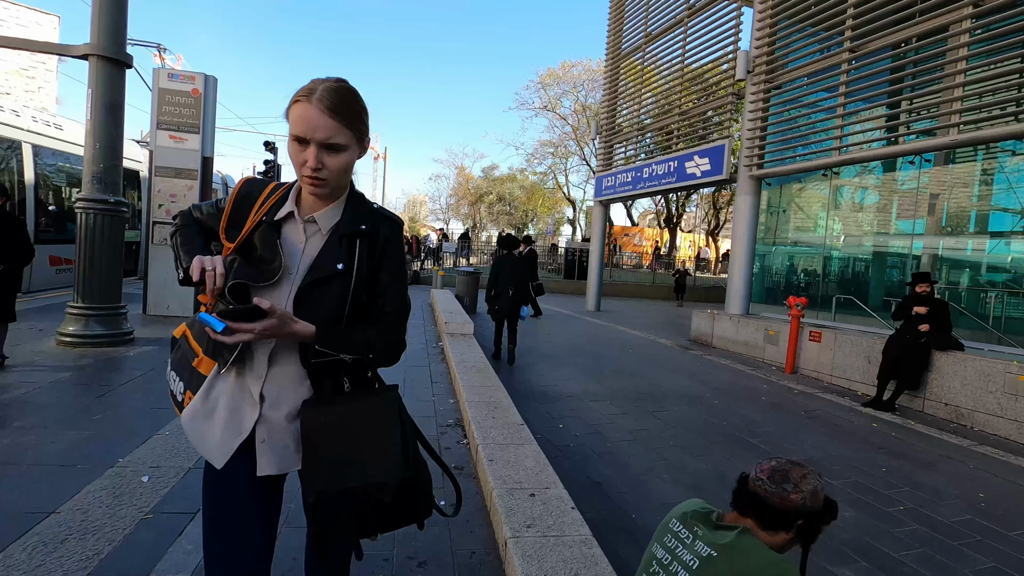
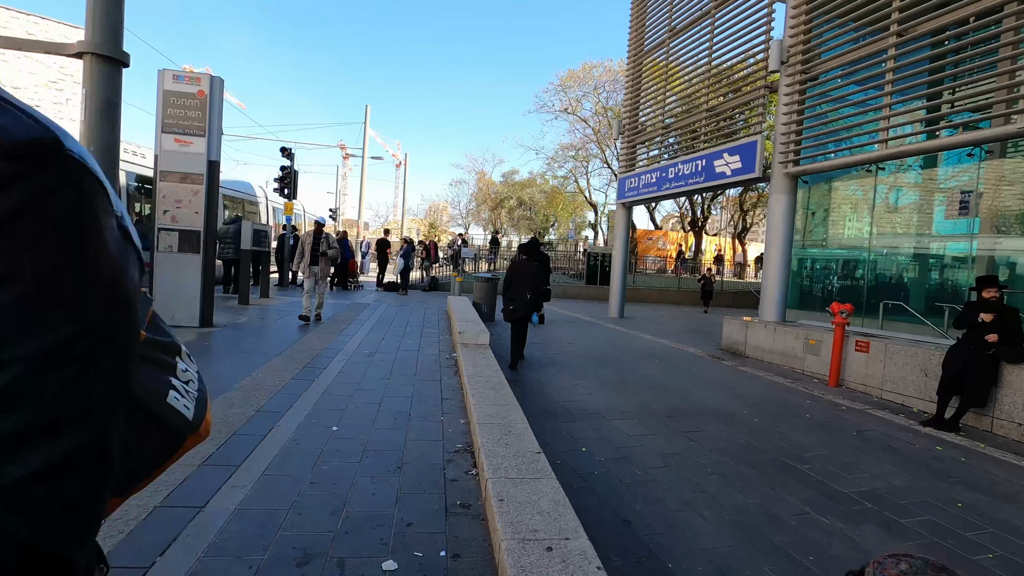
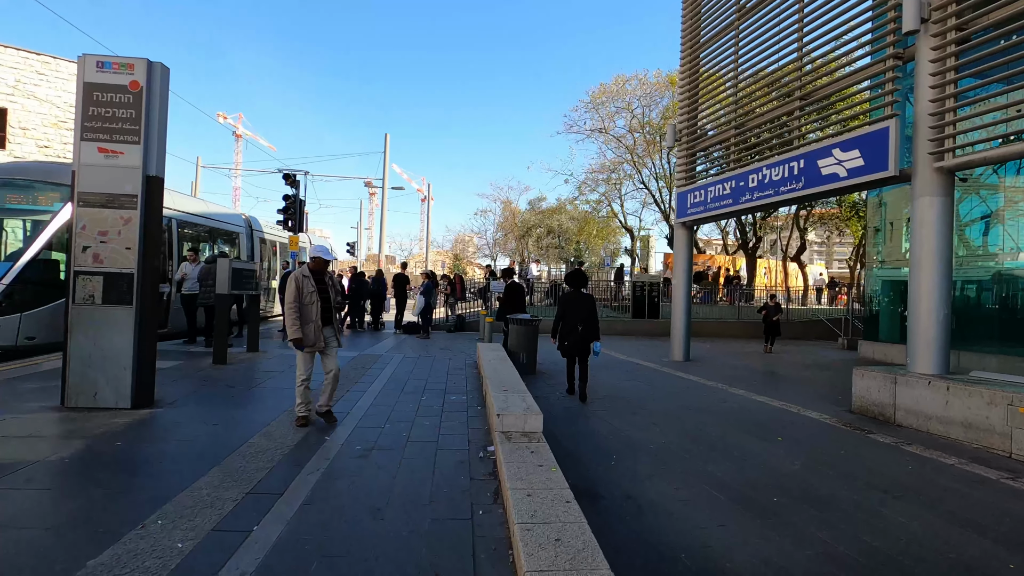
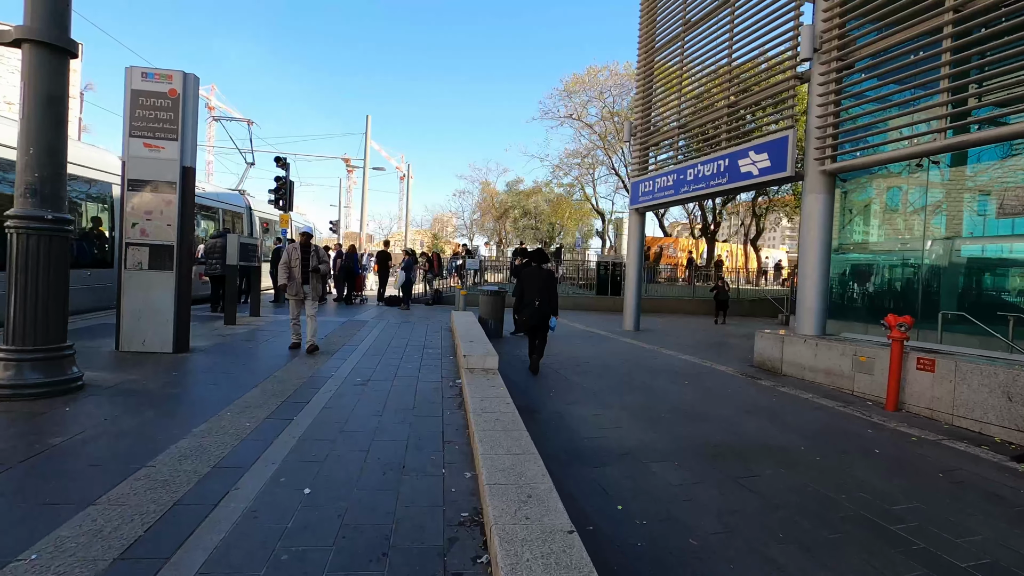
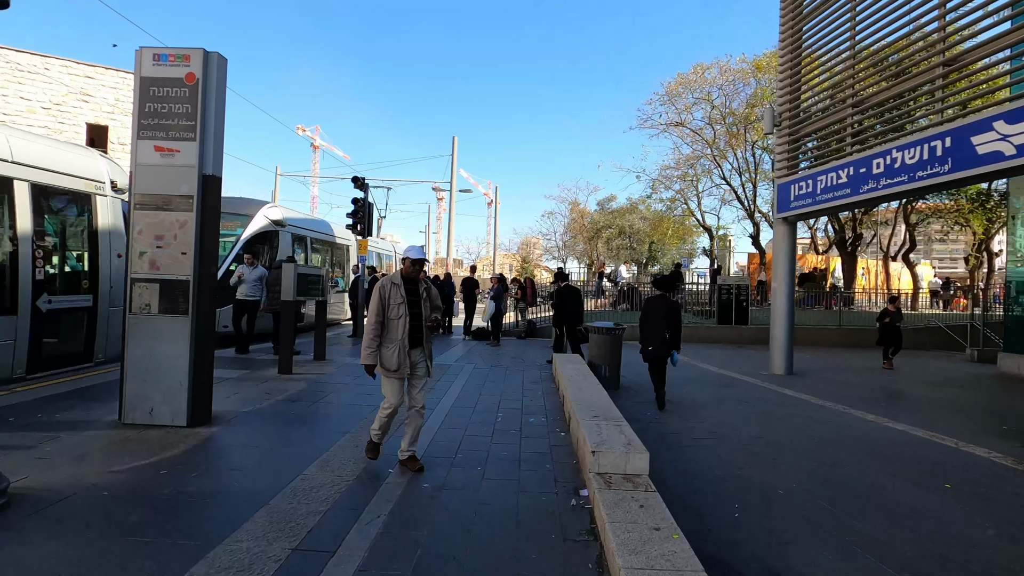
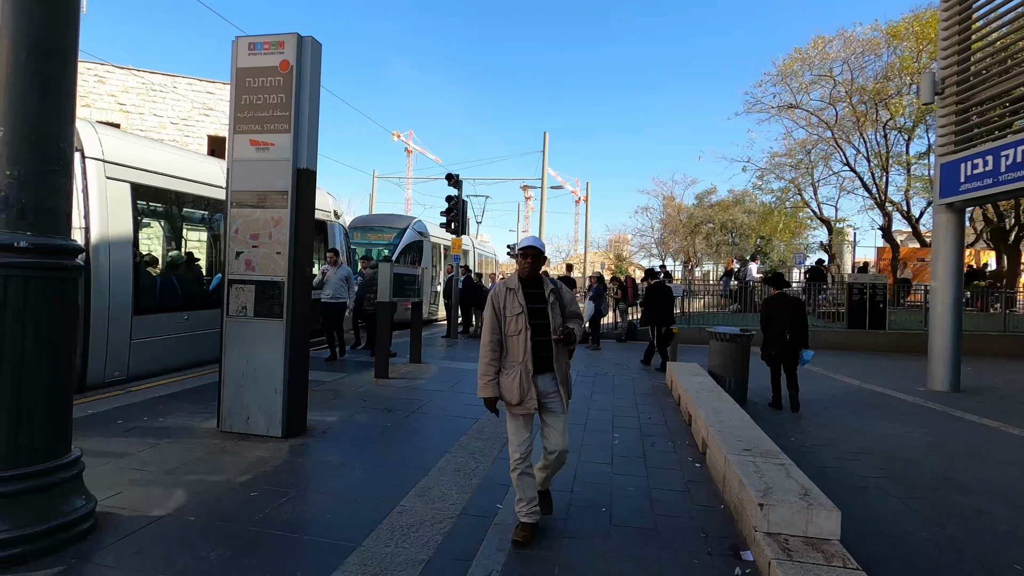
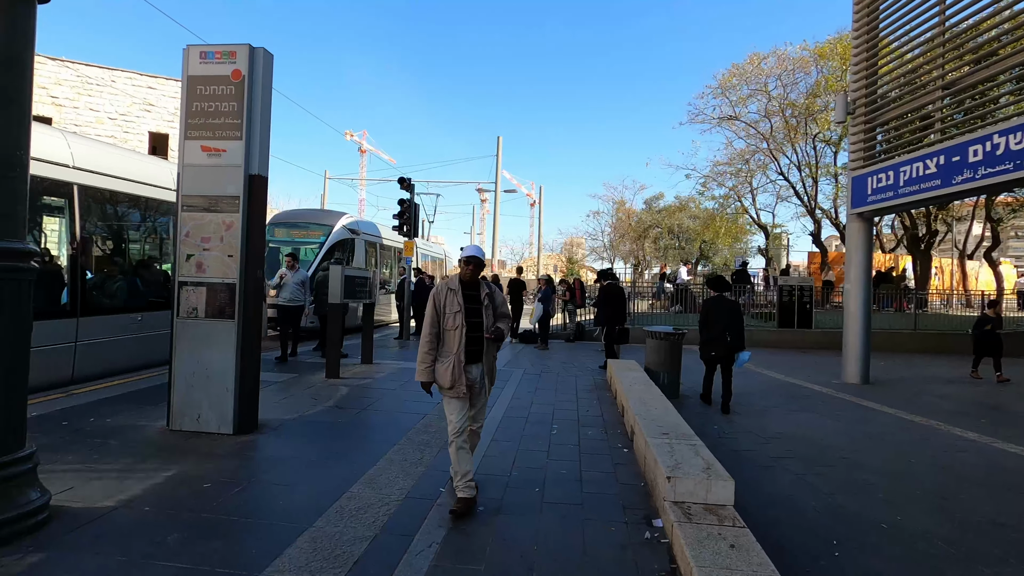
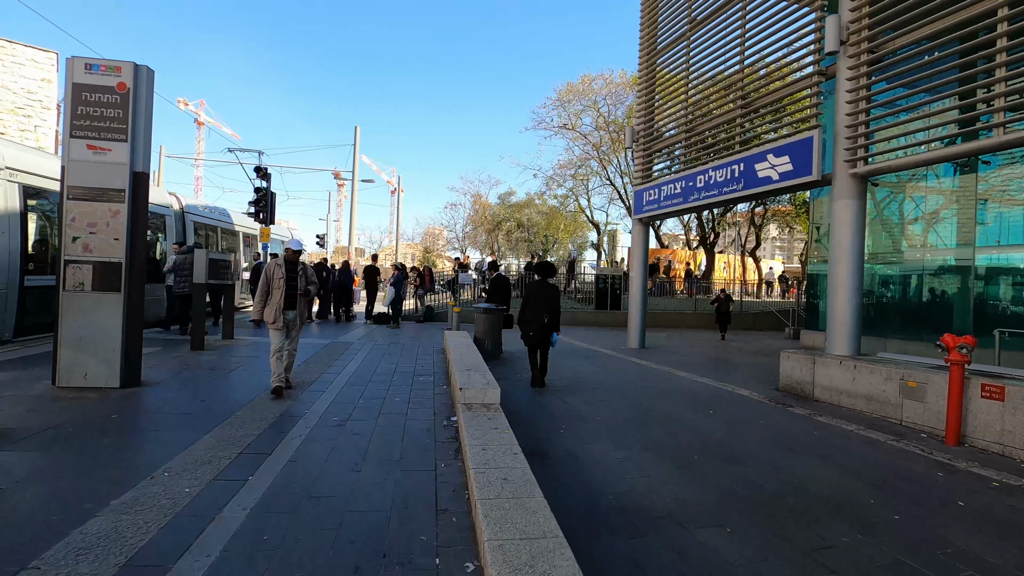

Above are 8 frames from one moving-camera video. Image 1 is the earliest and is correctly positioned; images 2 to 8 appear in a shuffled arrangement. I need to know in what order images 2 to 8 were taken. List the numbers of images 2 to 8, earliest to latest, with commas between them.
2, 4, 8, 3, 5, 7, 6
